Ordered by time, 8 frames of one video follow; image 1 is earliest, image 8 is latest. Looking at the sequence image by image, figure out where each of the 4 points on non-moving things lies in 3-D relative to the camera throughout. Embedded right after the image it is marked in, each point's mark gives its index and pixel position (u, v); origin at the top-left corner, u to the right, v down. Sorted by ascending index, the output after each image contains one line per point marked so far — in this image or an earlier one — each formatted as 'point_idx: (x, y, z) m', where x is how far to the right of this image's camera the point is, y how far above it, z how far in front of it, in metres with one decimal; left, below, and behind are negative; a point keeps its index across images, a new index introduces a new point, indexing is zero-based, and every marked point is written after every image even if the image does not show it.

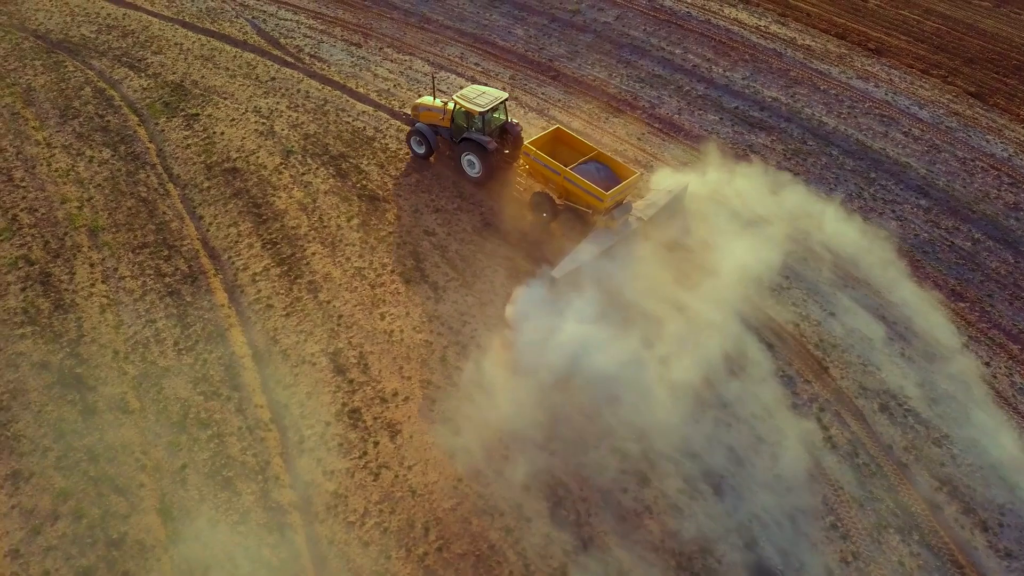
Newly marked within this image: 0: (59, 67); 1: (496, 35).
0: (-7.9, +3.9, +14.0) m
1: (-0.3, +5.0, +15.9) m
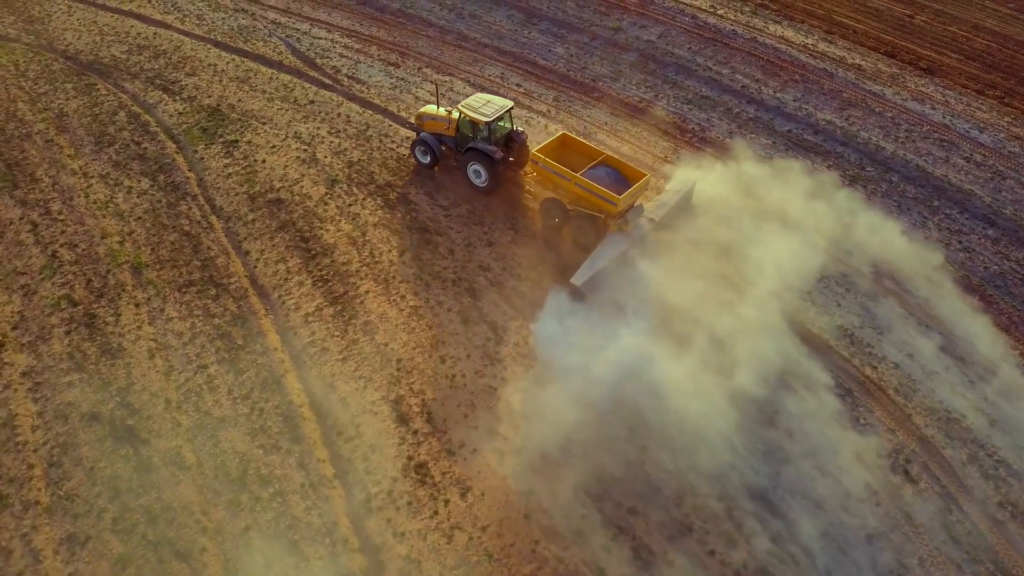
0: (-7.1, +3.3, +13.6) m
1: (+0.5, +4.5, +15.5) m
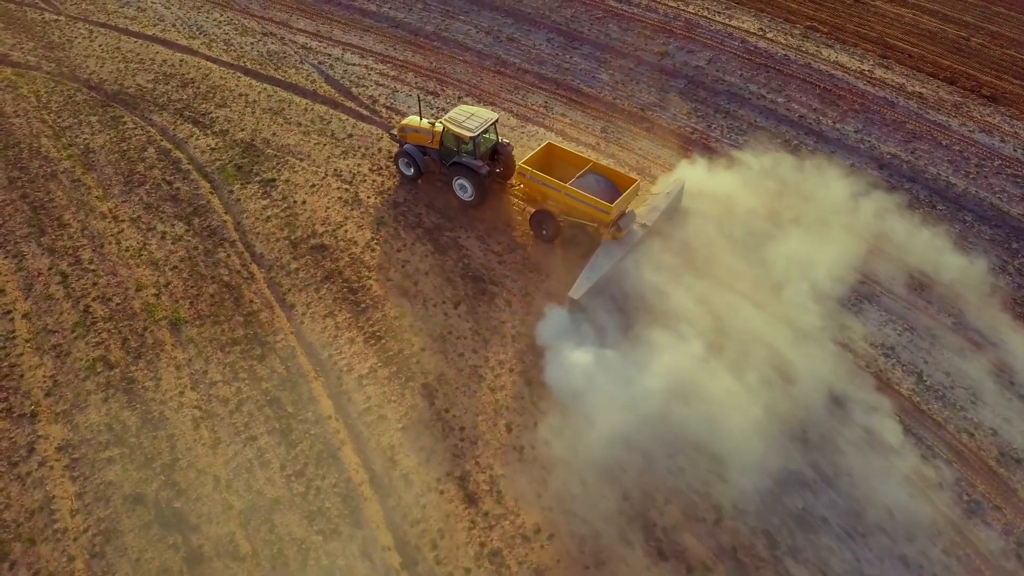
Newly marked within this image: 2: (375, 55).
0: (-6.3, +2.6, +12.9) m
1: (+1.3, +3.8, +14.8) m
2: (-2.6, +4.4, +15.2) m
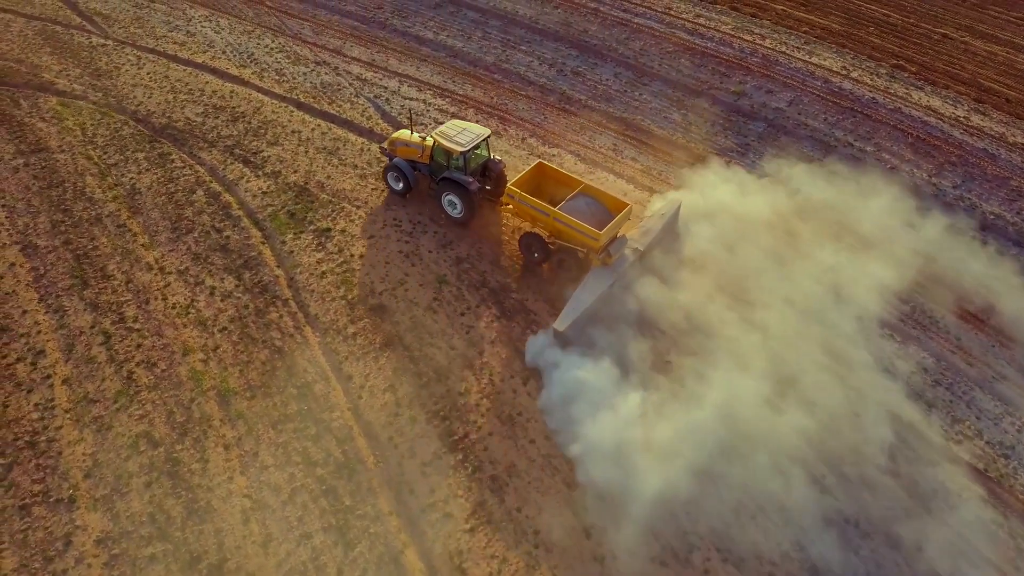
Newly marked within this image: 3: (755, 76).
0: (-5.3, +1.9, +12.2) m
1: (+2.4, +2.9, +13.9) m
2: (-1.4, +3.6, +14.4) m
3: (+4.4, +3.8, +14.6) m
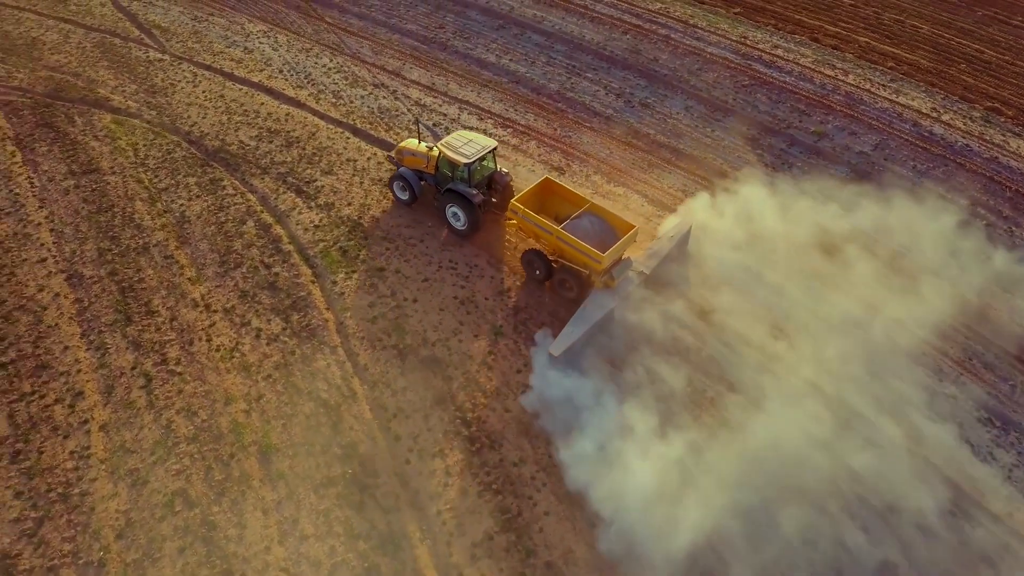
0: (-4.4, +1.5, +11.8) m
1: (+3.5, +2.1, +13.1) m
2: (-0.3, +2.9, +13.8) m
3: (+5.5, +2.9, +13.7) m
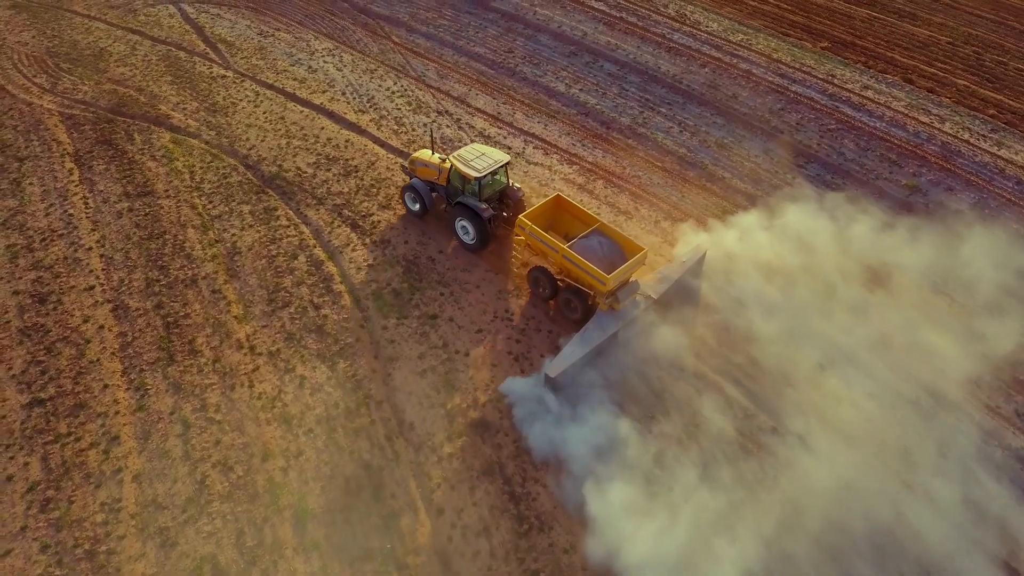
0: (-3.4, +1.0, +11.4) m
1: (+4.4, +1.2, +12.2) m
2: (+0.8, +2.2, +13.2) m
3: (+6.6, +1.9, +12.6) m
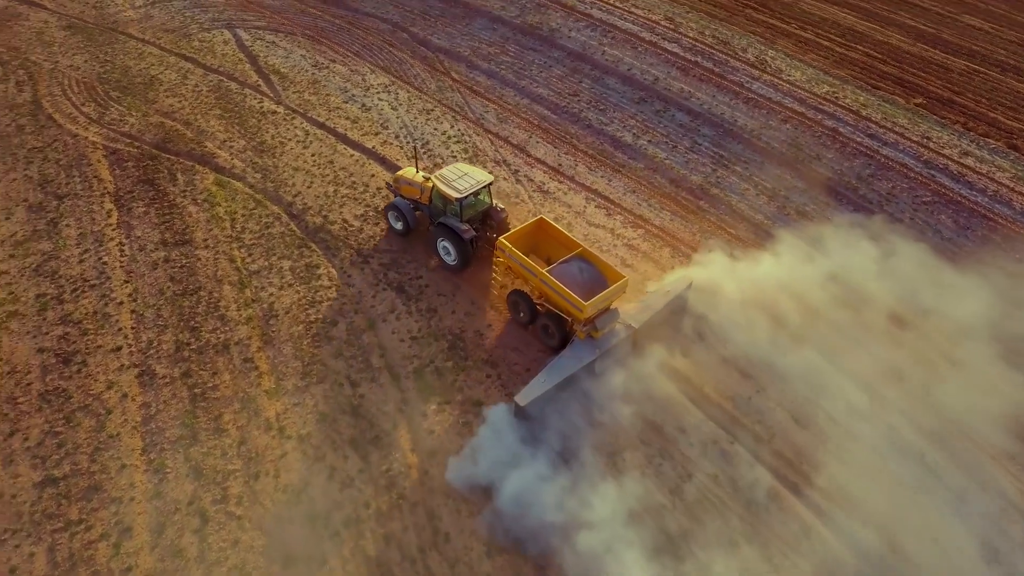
0: (-2.7, +0.2, +10.7) m
1: (+5.2, -0.1, +11.0) m
2: (+1.7, +1.1, +12.2) m
3: (+7.4, +0.5, +11.3) m
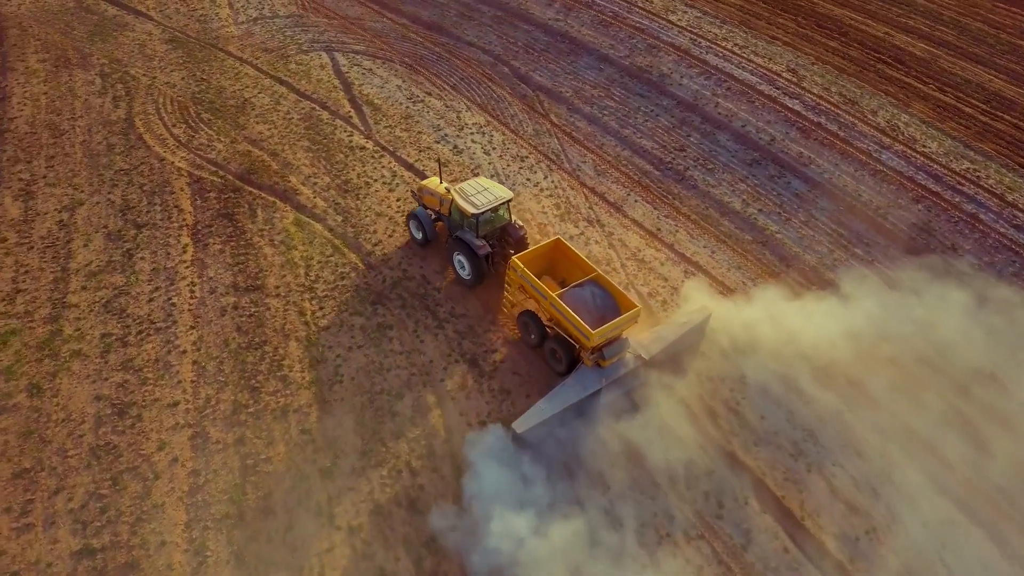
0: (-1.6, -0.6, +10.0) m
1: (+6.2, -1.6, +9.5) m
2: (+3.0, -0.1, +11.1) m
3: (+8.5, -1.2, +9.6) m
